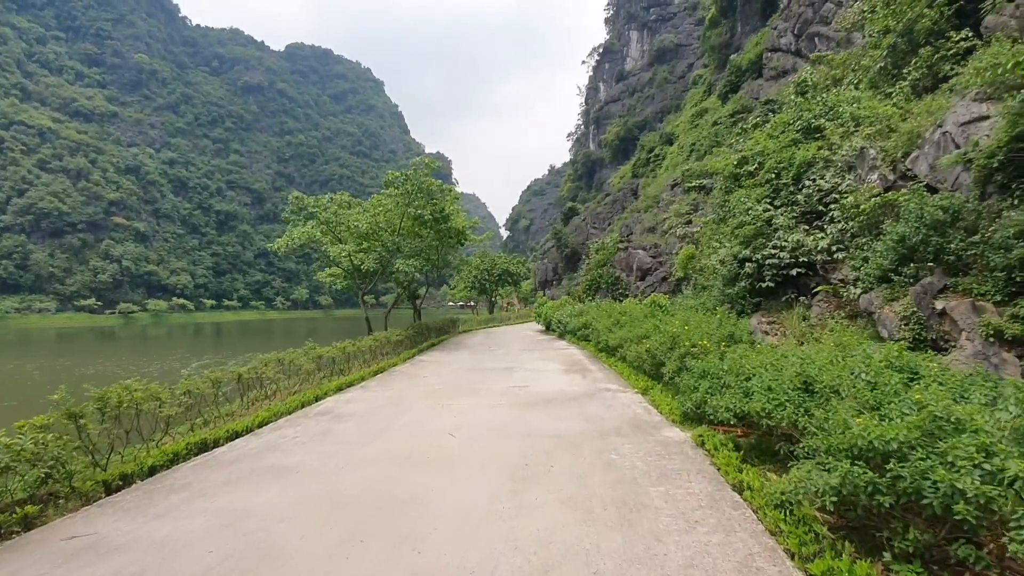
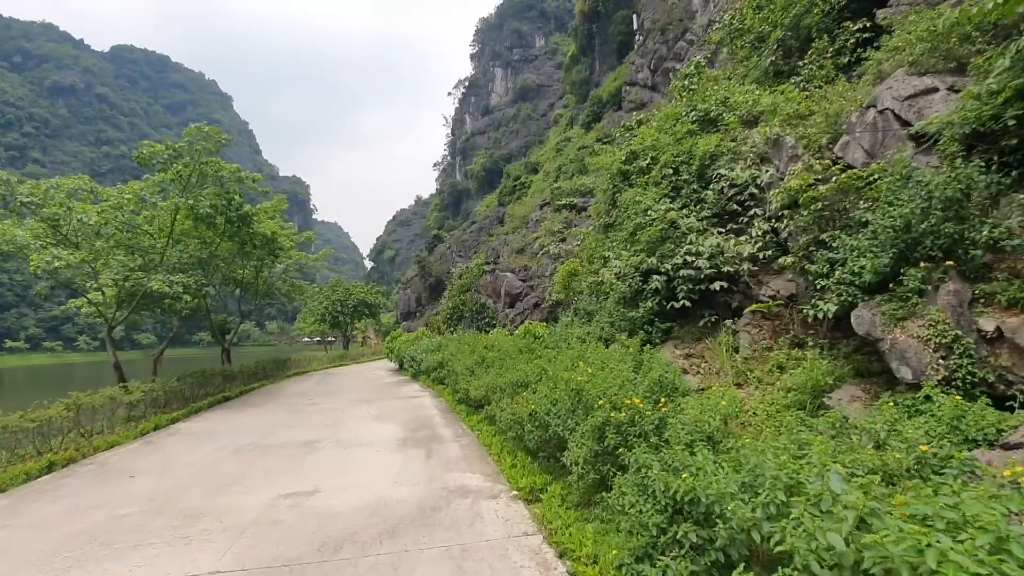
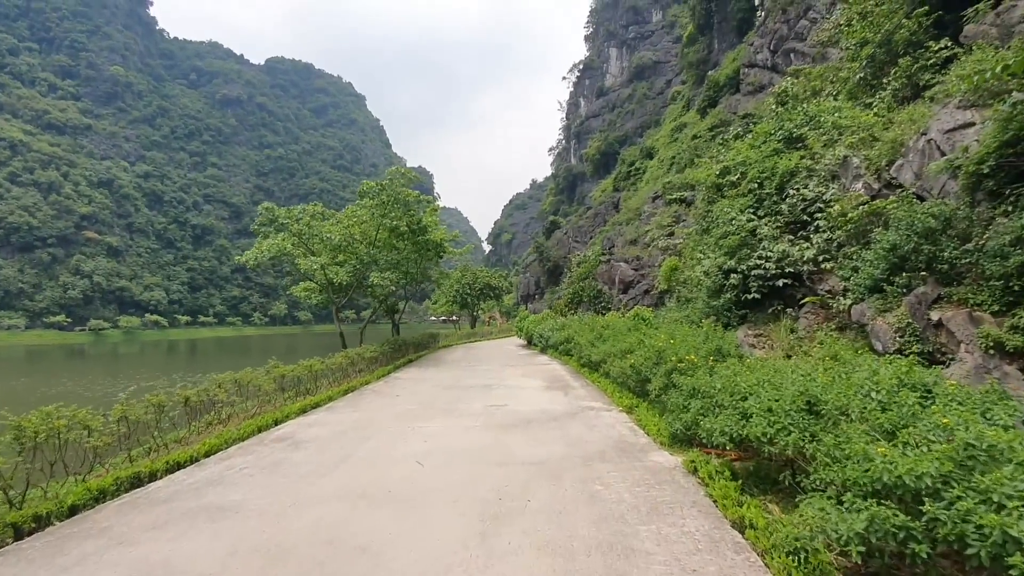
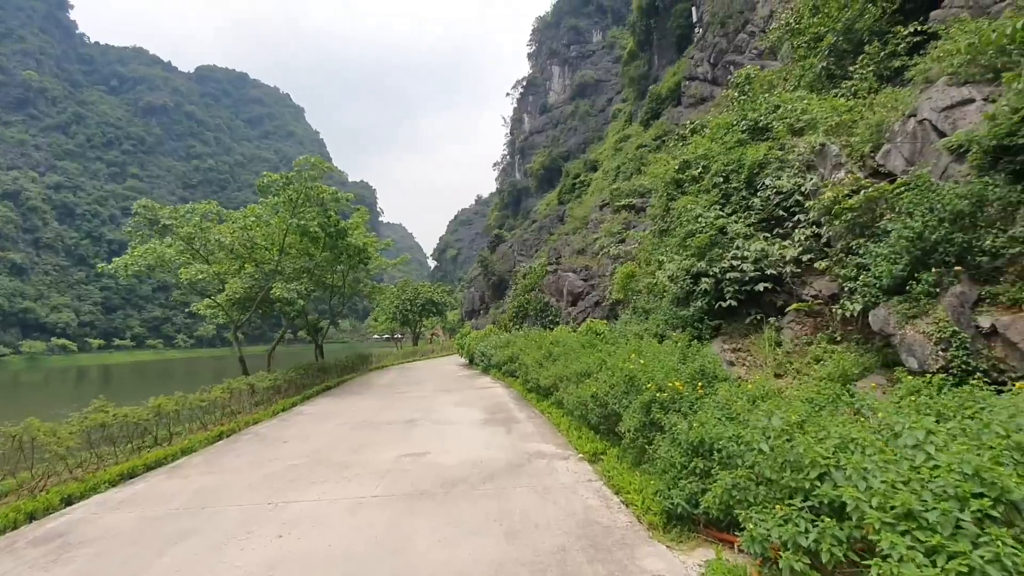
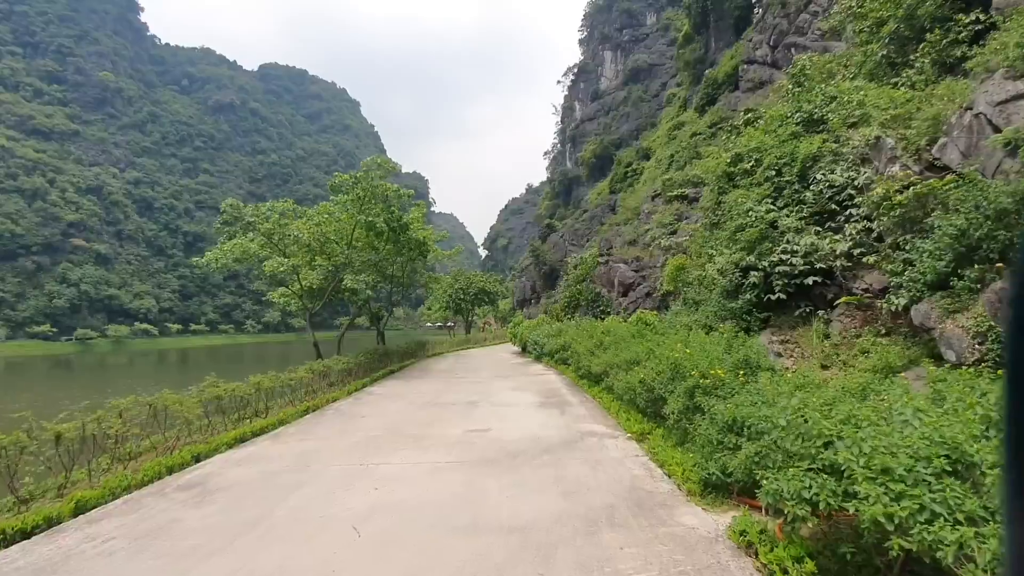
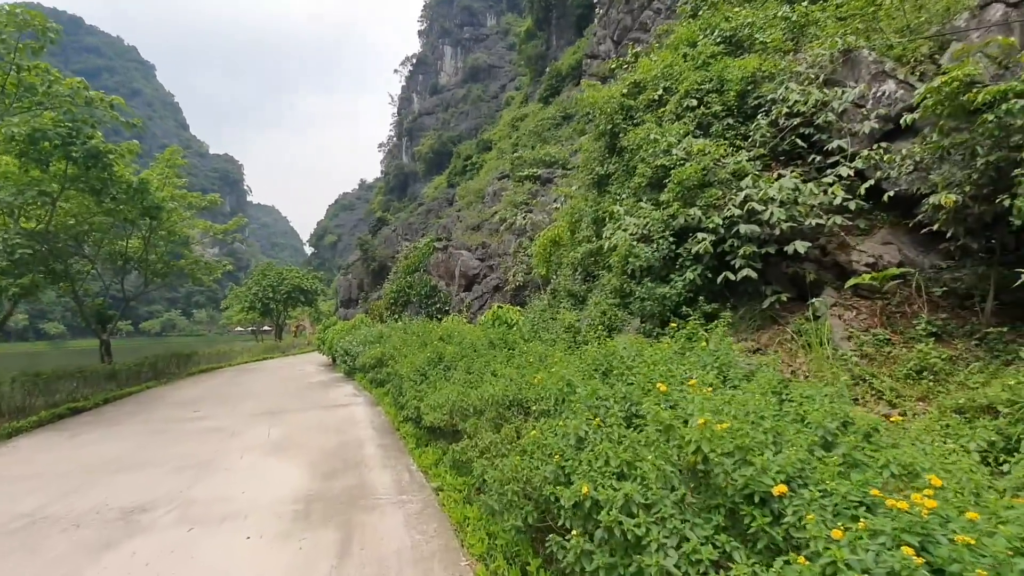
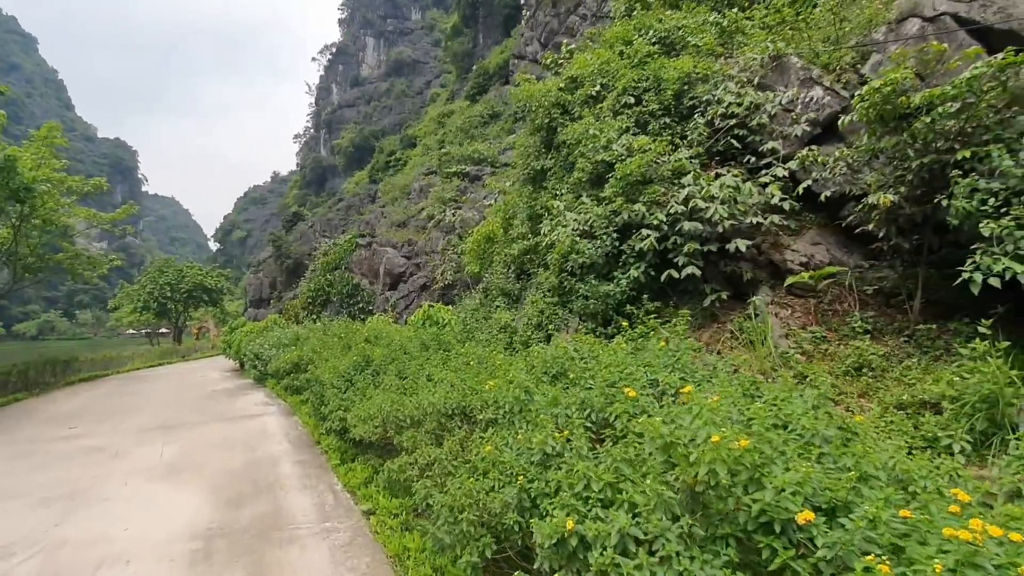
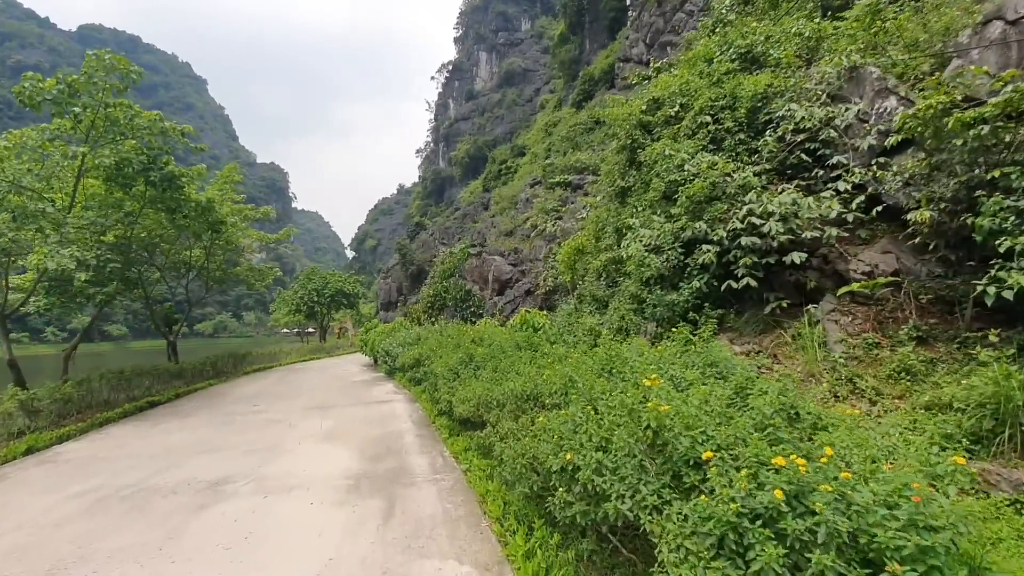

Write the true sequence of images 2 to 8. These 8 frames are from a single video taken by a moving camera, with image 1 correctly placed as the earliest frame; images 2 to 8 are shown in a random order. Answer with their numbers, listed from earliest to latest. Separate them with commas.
3, 5, 4, 2, 8, 6, 7
